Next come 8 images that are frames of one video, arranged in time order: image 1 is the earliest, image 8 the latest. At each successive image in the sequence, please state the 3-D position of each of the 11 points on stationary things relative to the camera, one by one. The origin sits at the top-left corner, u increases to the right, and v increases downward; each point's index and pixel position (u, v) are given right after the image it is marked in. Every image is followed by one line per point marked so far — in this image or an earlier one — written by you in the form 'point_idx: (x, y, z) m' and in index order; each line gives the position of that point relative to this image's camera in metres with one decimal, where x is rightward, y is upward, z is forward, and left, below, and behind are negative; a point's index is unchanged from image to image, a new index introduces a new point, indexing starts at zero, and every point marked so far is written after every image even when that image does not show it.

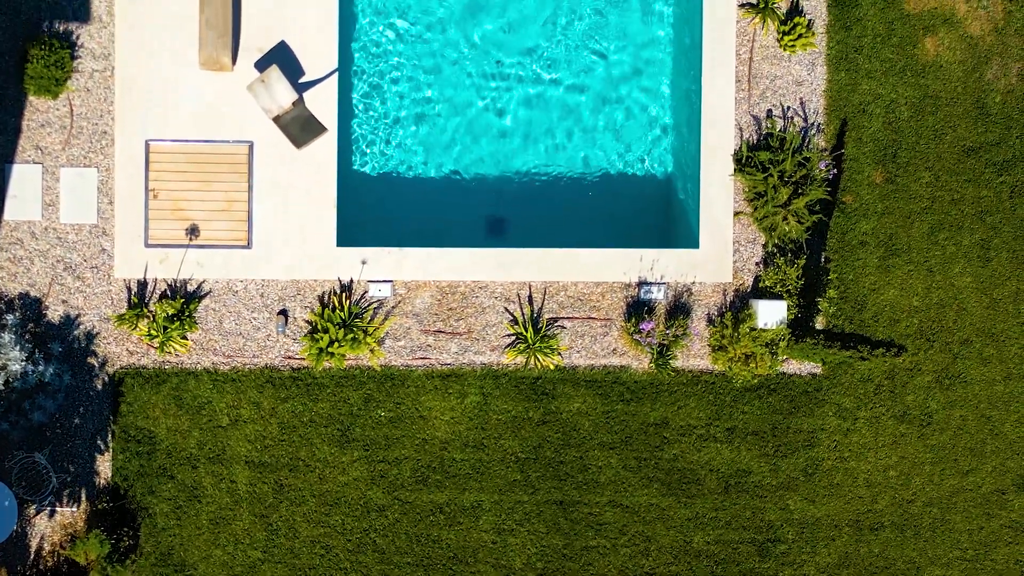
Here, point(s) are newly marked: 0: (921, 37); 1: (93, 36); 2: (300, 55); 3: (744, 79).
0: (+5.6, +3.4, +8.7) m
1: (-5.8, +3.5, +8.9) m
2: (-2.9, +3.2, +8.7) m
3: (+3.2, +2.9, +8.8) m
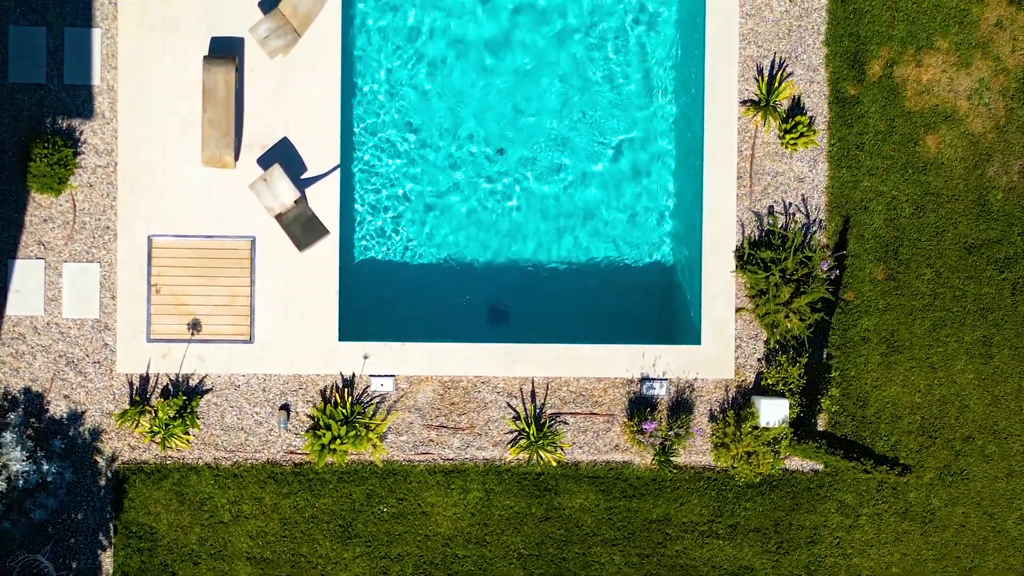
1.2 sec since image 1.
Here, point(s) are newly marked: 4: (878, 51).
0: (+5.6, +2.1, +8.7) m
1: (-5.8, +2.2, +8.9) m
2: (-2.9, +1.9, +8.8) m
3: (+3.2, +1.5, +8.8) m
4: (+5.0, +3.2, +8.7) m
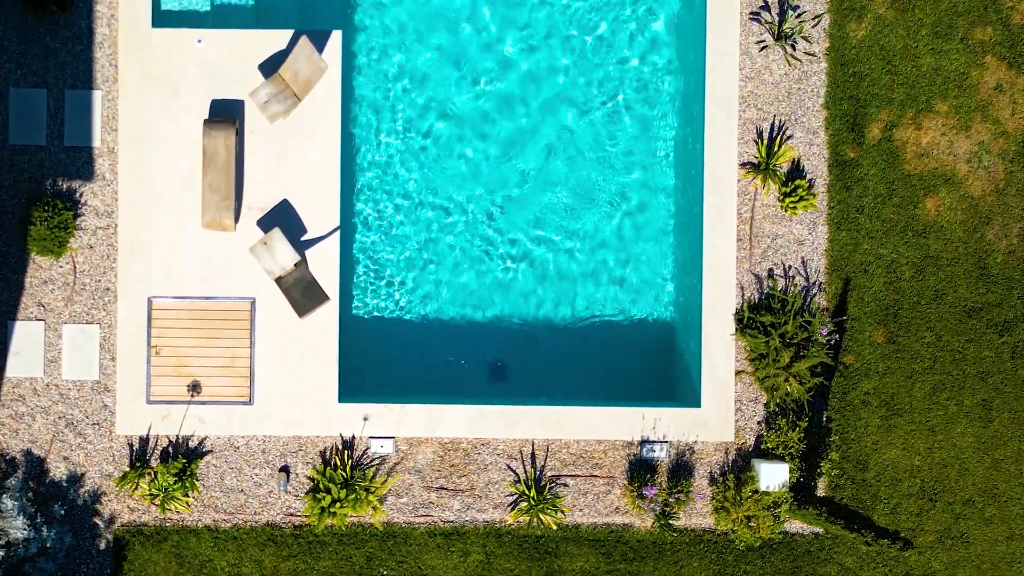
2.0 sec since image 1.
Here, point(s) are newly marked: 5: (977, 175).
0: (+5.6, +1.2, +8.7) m
1: (-5.8, +1.3, +8.9) m
2: (-2.9, +1.0, +8.8) m
3: (+3.2, +0.7, +8.8) m
4: (+5.0, +2.4, +8.7) m
5: (+6.3, +1.5, +8.7) m
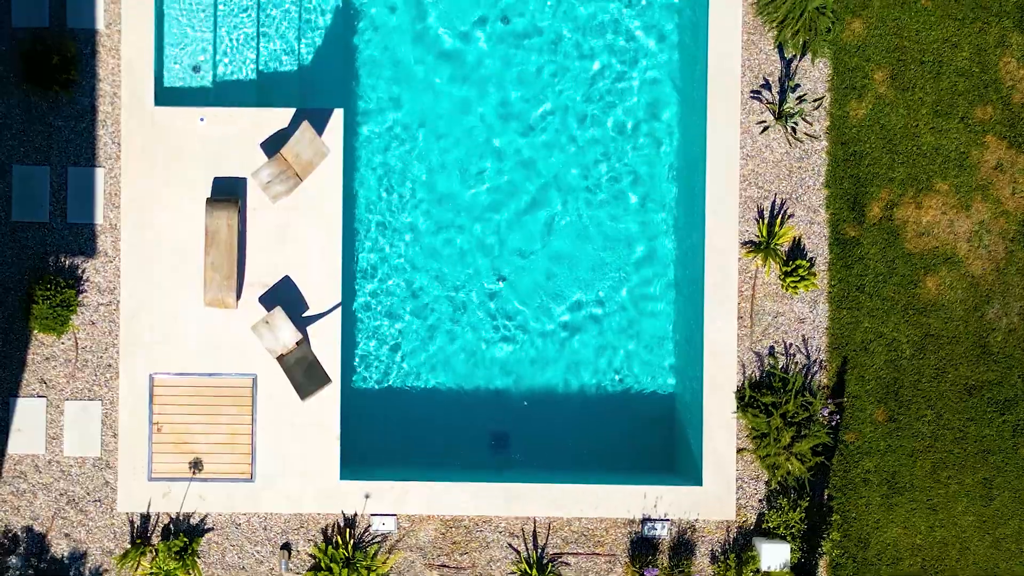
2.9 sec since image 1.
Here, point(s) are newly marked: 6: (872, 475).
0: (+5.6, +0.2, +8.8) m
1: (-5.7, +0.3, +8.9) m
2: (-2.9, 0.0, +8.8) m
3: (+3.2, -0.4, +8.8) m
4: (+5.0, +1.3, +8.8) m
5: (+6.4, +0.5, +8.8) m
6: (+4.9, -2.6, +8.7) m
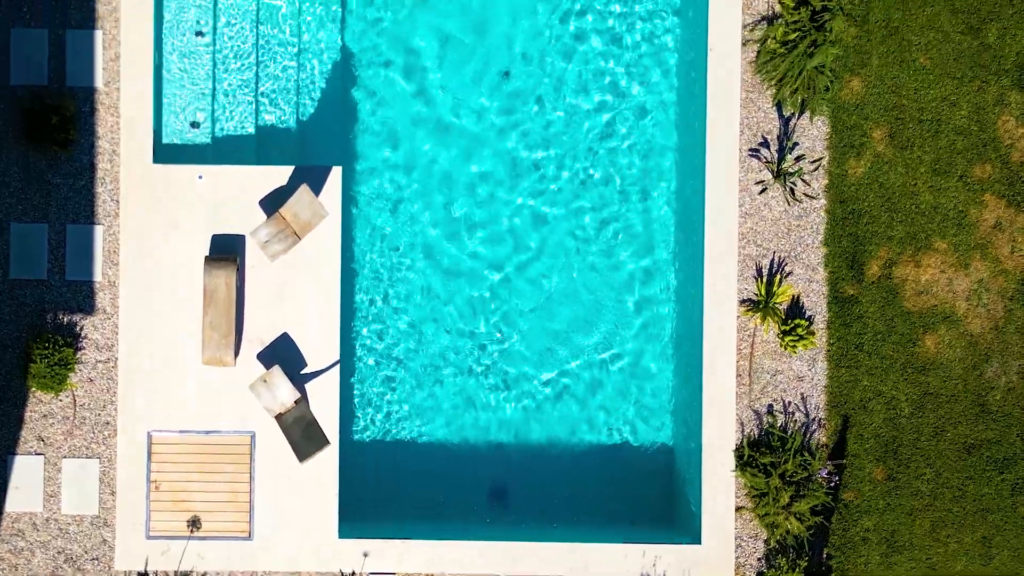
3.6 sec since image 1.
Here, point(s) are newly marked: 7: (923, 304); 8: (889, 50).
0: (+5.6, -0.6, +8.8) m
1: (-5.8, -0.5, +8.9) m
2: (-2.9, -0.8, +8.8) m
3: (+3.2, -1.2, +8.8) m
4: (+5.0, +0.5, +8.8) m
5: (+6.4, -0.3, +8.8) m
6: (+4.9, -3.4, +8.7) m
7: (+5.6, -0.2, +8.8) m
8: (+5.1, +3.2, +8.7) m
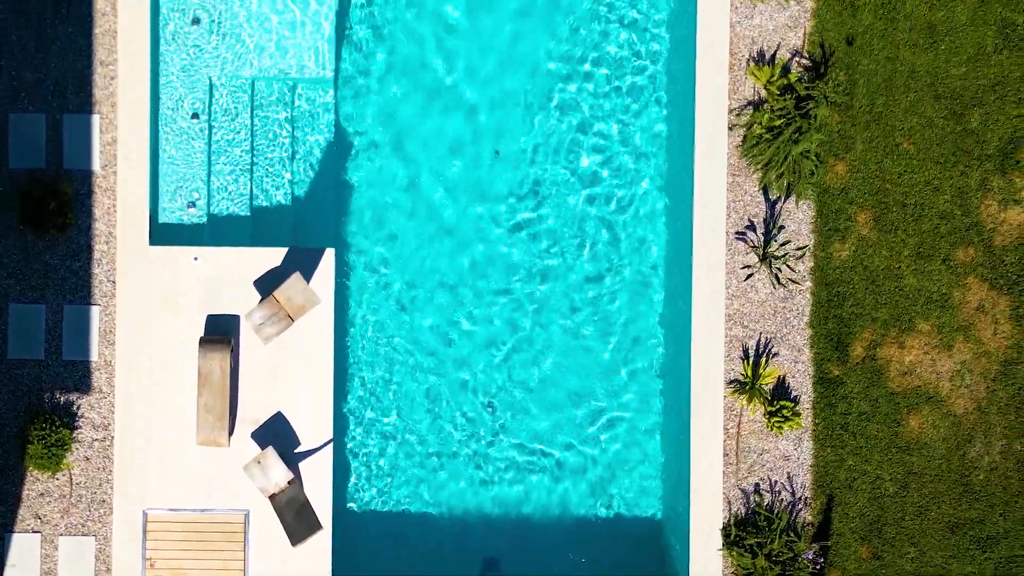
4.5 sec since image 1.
0: (+5.5, -1.8, +8.9) m
1: (-5.9, -1.7, +9.0) m
2: (-3.0, -1.9, +8.9) m
3: (+3.1, -2.3, +8.9) m
4: (+4.9, -0.6, +8.9) m
5: (+6.2, -1.5, +8.9) m
6: (+4.8, -4.5, +8.9) m
7: (+5.5, -1.3, +8.9) m
8: (+5.0, +2.1, +8.9) m
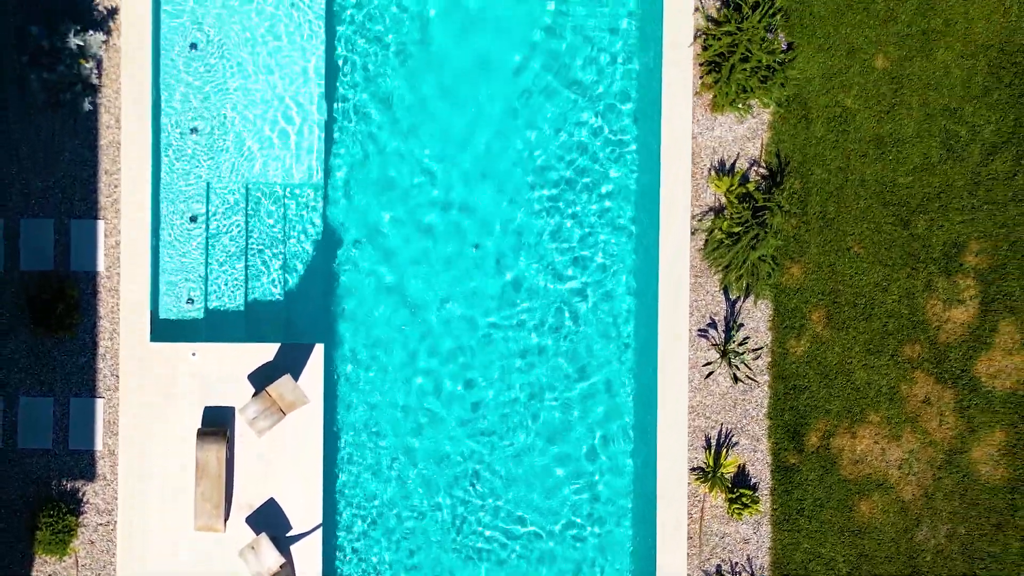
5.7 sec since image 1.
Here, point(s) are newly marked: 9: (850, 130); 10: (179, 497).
0: (+5.1, -3.2, +9.5) m
1: (-6.2, -3.1, +9.6) m
2: (-3.3, -3.4, +9.5) m
3: (+2.7, -3.7, +9.5) m
4: (+4.5, -2.0, +9.5) m
5: (+5.9, -2.9, +9.5) m
6: (+4.4, -5.9, +9.5) m
7: (+5.2, -2.7, +9.5) m
8: (+4.7, +0.7, +9.5) m
9: (+5.0, +2.3, +9.5) m
10: (-5.0, -3.7, +9.6) m
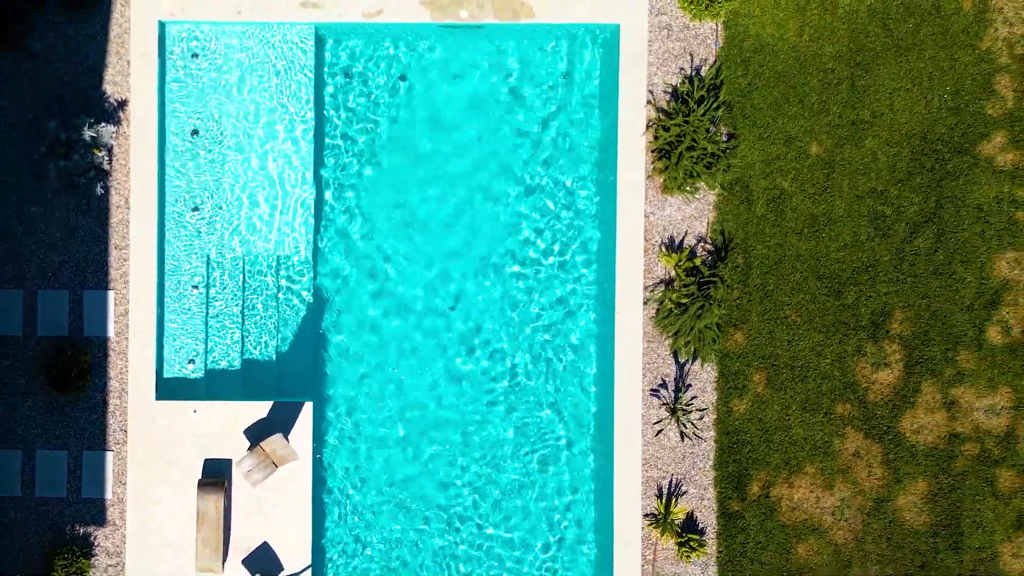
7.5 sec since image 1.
0: (+4.6, -4.2, +10.5) m
1: (-6.7, -4.1, +10.6) m
2: (-3.8, -4.4, +10.5) m
3: (+2.2, -4.8, +10.6) m
4: (+4.0, -3.1, +10.6) m
5: (+5.4, -3.9, +10.5) m
6: (+4.0, -6.9, +10.5) m
7: (+4.7, -3.8, +10.6) m
8: (+4.2, -0.3, +10.5) m
9: (+4.5, +1.3, +10.5) m
10: (-5.5, -4.8, +10.6) m
